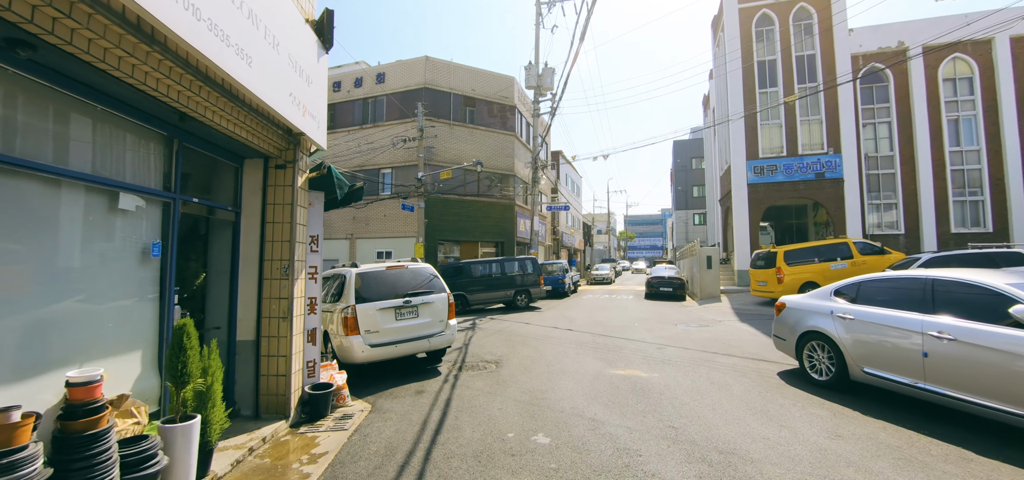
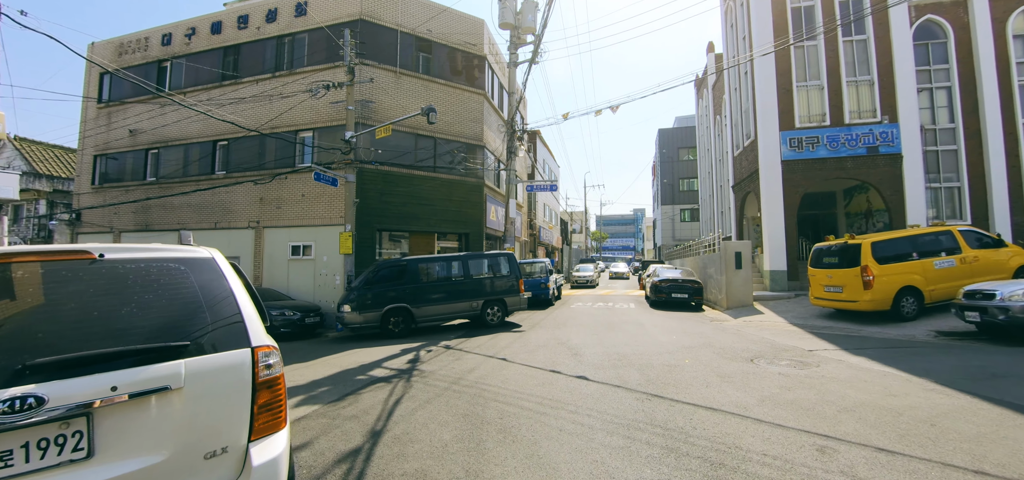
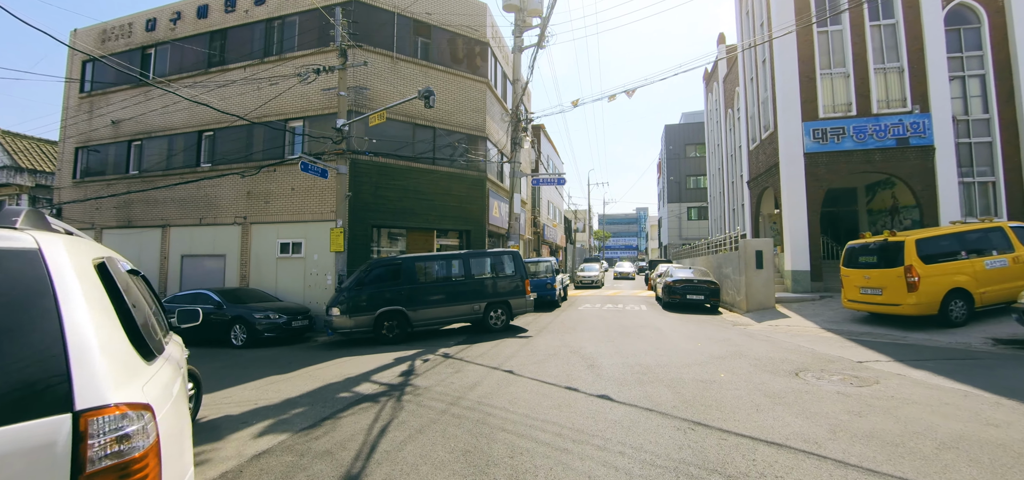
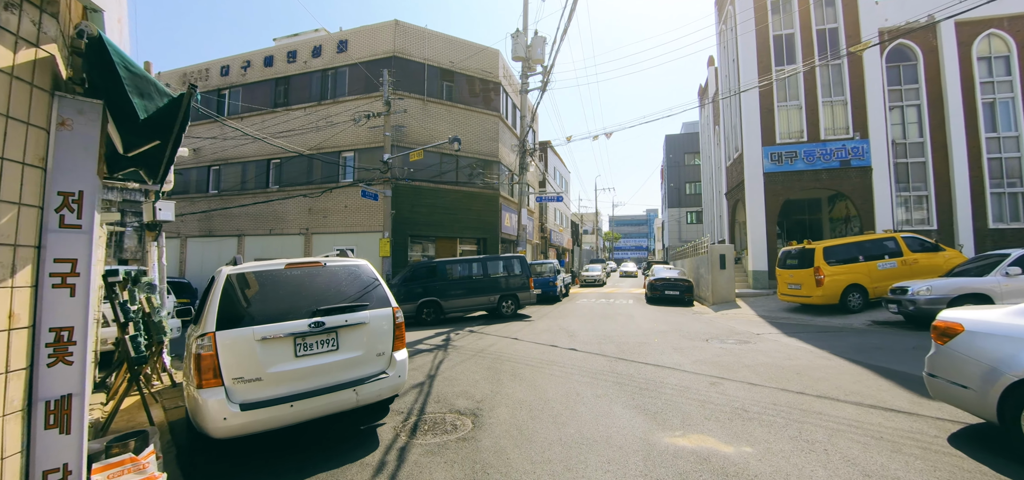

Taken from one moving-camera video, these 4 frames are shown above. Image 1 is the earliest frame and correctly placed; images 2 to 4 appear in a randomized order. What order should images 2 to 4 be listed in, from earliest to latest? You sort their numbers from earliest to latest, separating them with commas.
4, 2, 3
